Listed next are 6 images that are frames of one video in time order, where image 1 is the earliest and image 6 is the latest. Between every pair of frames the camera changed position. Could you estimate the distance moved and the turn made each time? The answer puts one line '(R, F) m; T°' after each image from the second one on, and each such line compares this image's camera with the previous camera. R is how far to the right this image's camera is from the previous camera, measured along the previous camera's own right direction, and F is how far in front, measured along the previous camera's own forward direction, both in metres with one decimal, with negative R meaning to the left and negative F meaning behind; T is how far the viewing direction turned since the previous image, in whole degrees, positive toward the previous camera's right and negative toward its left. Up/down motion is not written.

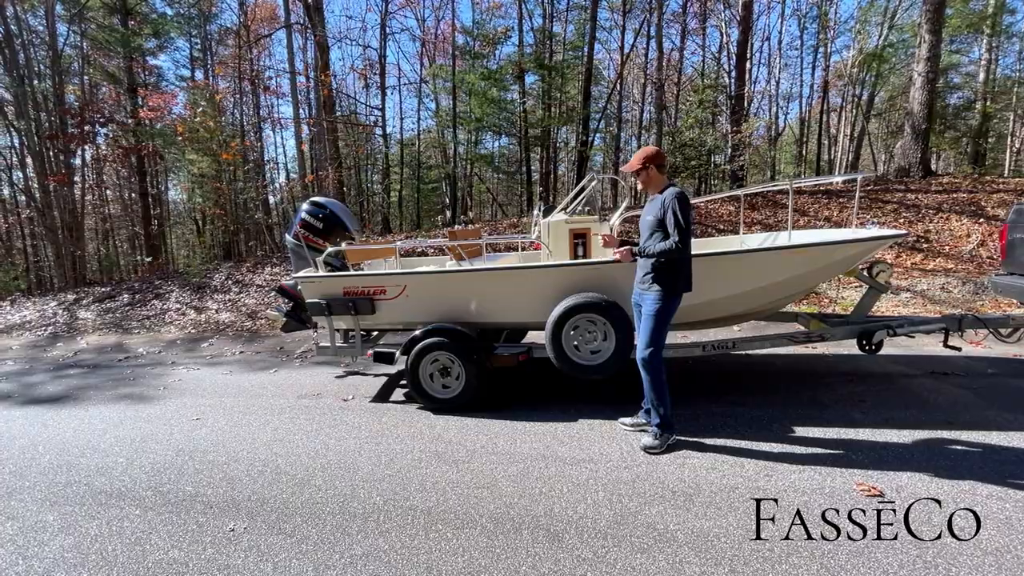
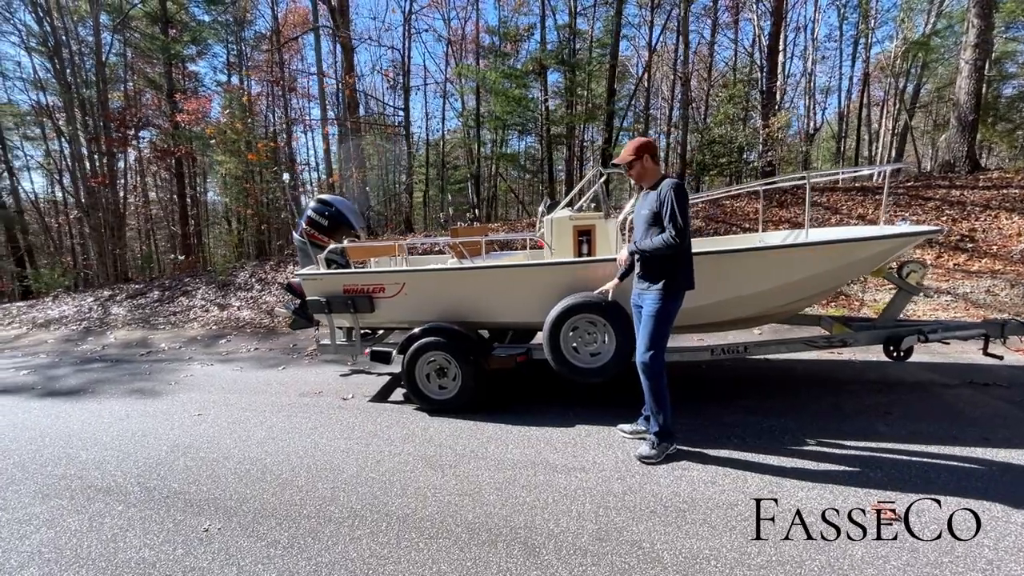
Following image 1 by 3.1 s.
(+0.2, +0.1) m; -3°
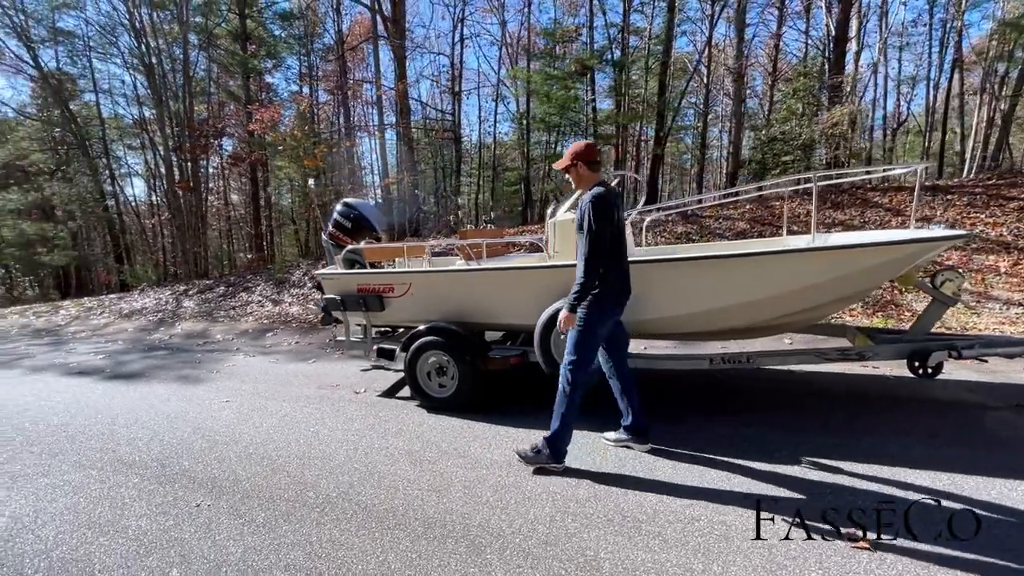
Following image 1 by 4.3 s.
(+0.5, 0.0) m; -7°
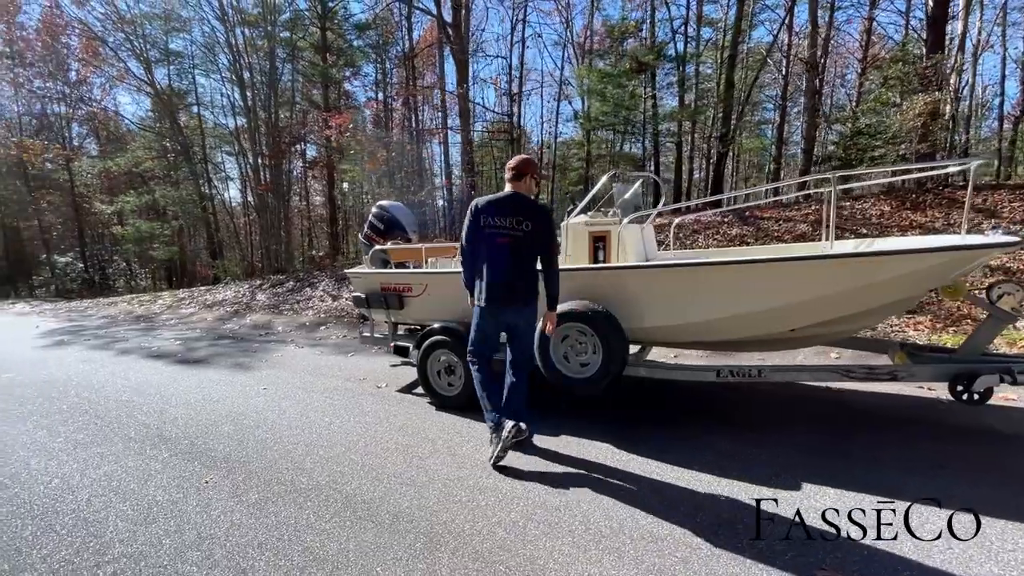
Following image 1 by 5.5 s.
(+0.5, 0.0) m; -8°
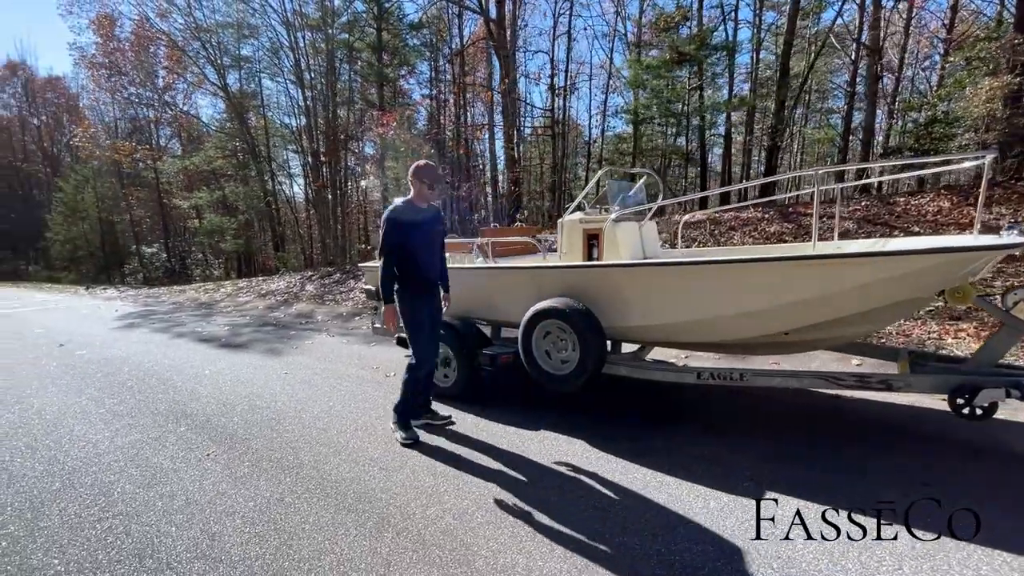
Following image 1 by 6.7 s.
(+0.5, 0.0) m; -6°
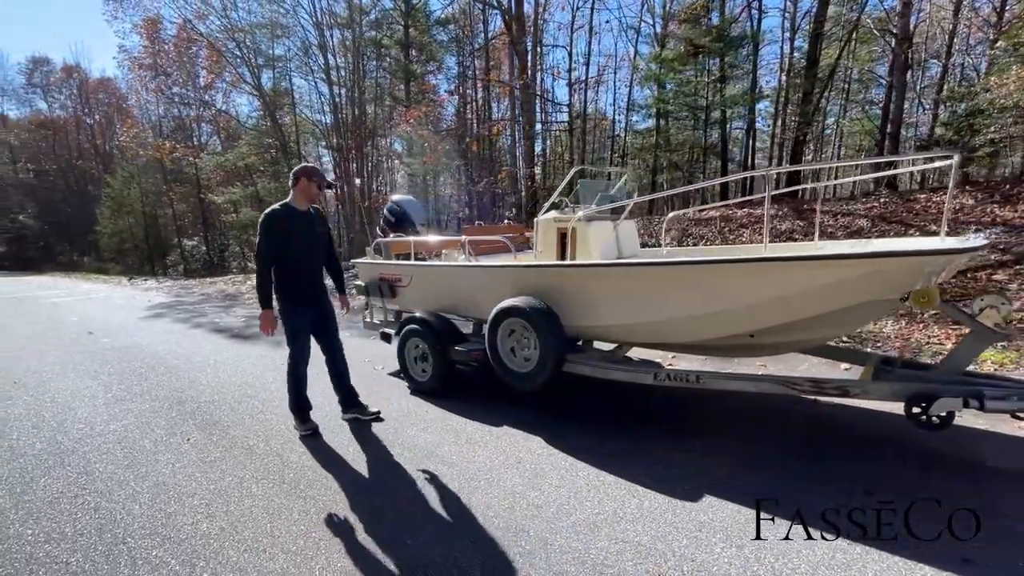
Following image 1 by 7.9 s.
(+0.5, 0.0) m; -4°
